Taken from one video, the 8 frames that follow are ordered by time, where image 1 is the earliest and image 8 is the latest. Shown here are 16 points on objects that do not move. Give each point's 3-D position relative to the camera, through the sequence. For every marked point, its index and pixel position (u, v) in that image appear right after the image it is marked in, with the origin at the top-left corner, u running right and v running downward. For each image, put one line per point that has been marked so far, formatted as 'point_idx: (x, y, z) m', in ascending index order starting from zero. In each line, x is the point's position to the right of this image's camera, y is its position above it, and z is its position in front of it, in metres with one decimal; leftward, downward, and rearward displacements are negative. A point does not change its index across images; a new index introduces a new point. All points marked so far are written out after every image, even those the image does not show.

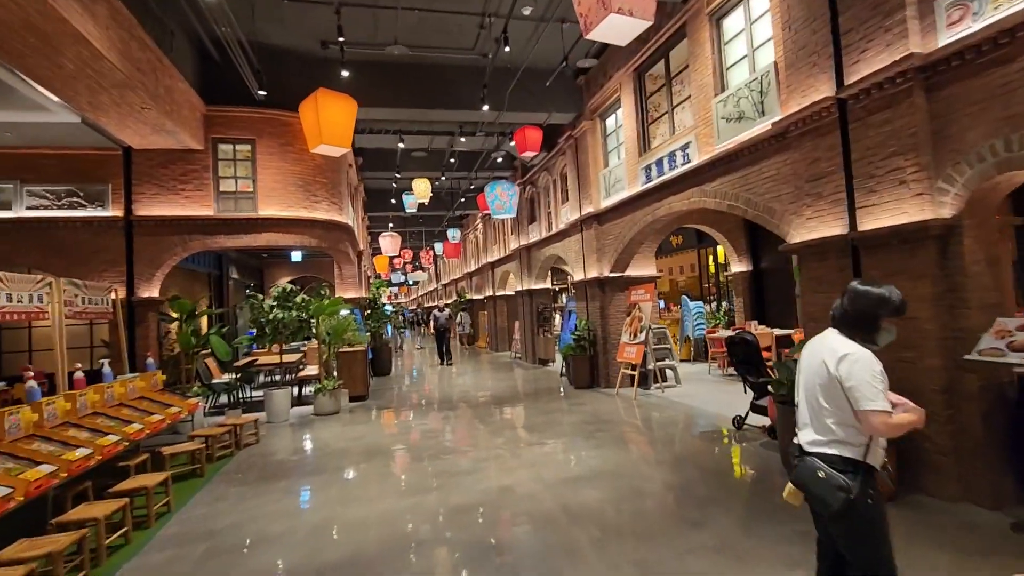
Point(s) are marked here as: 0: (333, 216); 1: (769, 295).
0: (-3.0, +1.2, +8.7) m
1: (+5.0, -0.1, +10.3) m
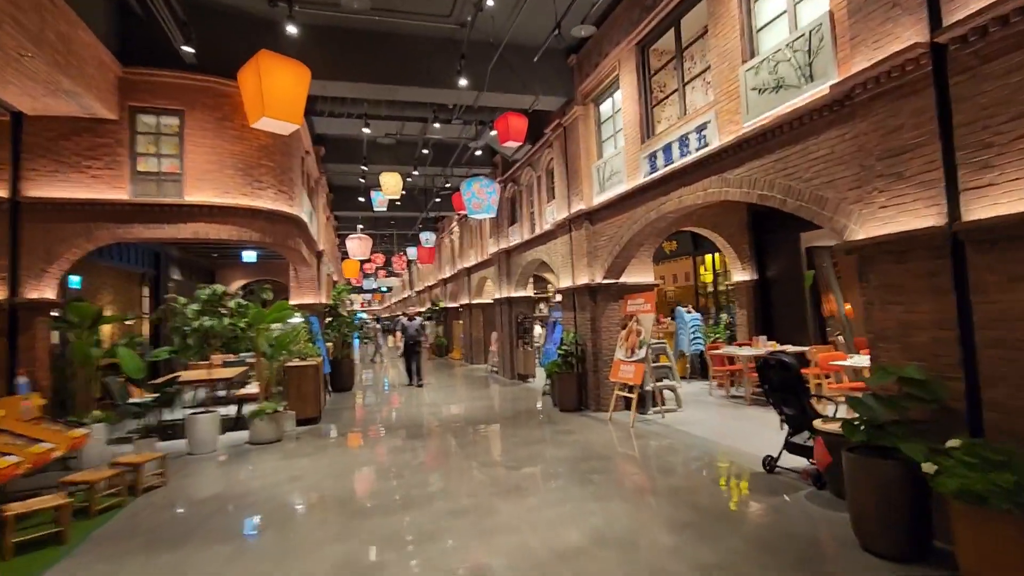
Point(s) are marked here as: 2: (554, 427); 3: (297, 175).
0: (-3.2, +1.1, +7.3) m
1: (+4.6, -0.3, +9.3) m
2: (+0.6, -1.9, +7.4) m
3: (-3.3, +1.7, +8.0) m
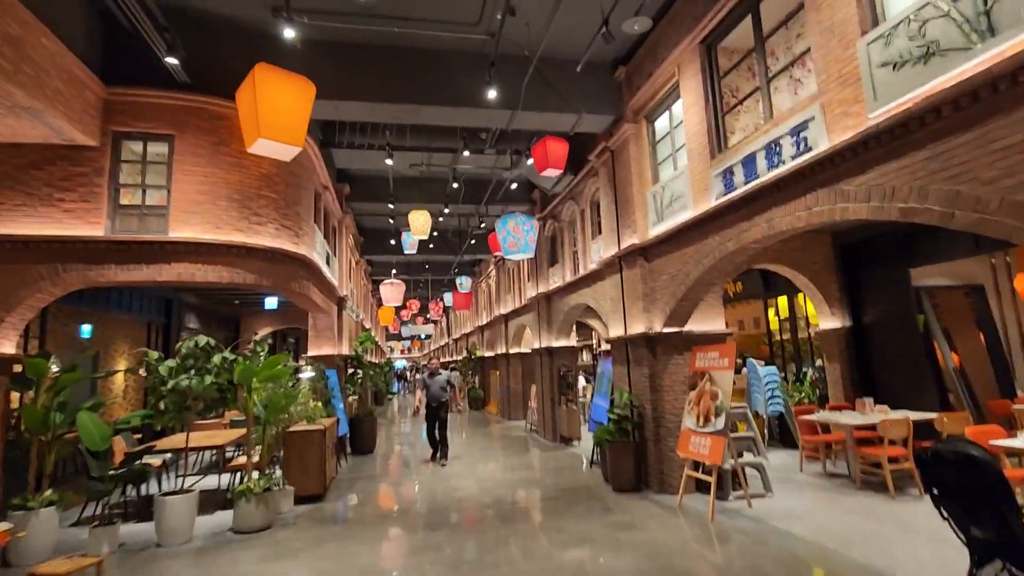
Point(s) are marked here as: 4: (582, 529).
0: (-2.8, +0.5, +6.4) m
1: (+5.2, -1.1, +7.6) m
2: (+1.0, -2.5, +5.8) m
3: (-2.8, +1.1, +7.1) m
4: (+0.7, -2.5, +5.4) m
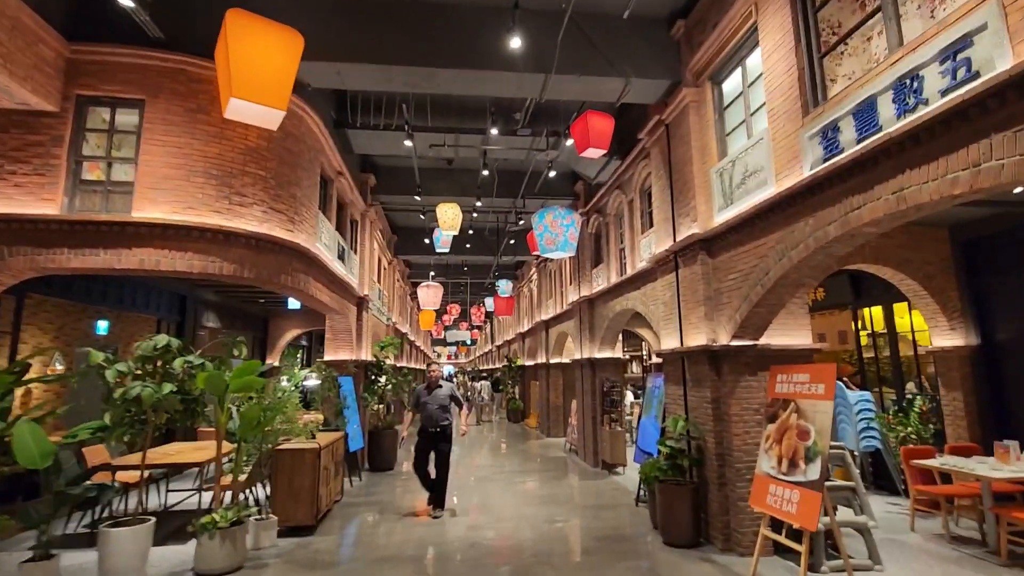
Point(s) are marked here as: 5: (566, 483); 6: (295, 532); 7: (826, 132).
0: (-2.5, +0.6, +5.4) m
1: (+5.6, -1.1, +5.9) m
2: (+1.2, -2.5, +4.5) m
3: (-2.4, +1.1, +6.2) m
4: (+0.9, -2.5, +4.1) m
5: (+0.9, -3.3, +8.8) m
6: (-2.4, -2.7, +5.8) m
7: (+2.3, +1.1, +3.8) m
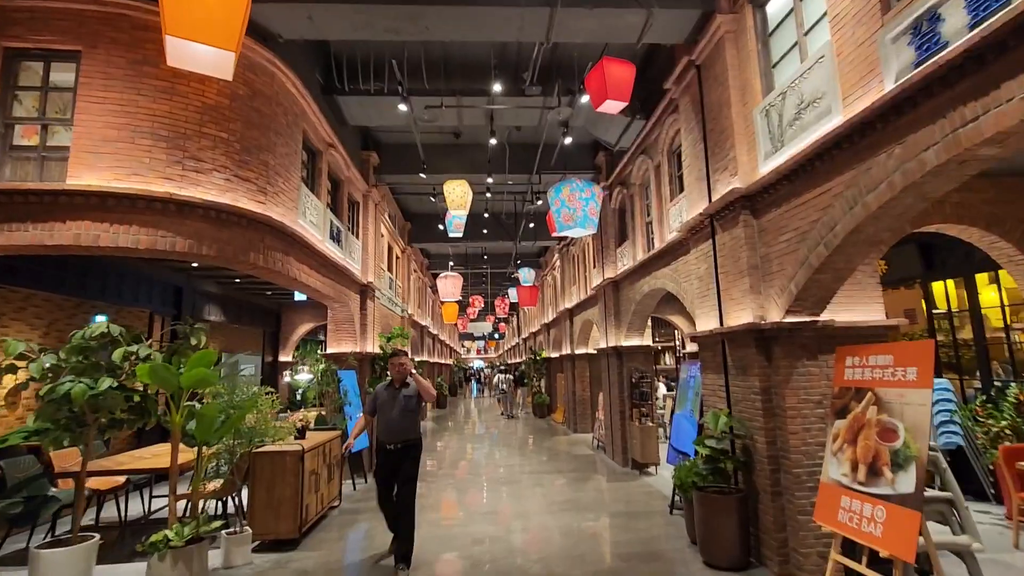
0: (-2.5, +0.8, +4.7) m
1: (+5.6, -0.8, +4.7) m
2: (+1.2, -2.2, +3.6) m
3: (-2.4, +1.3, +5.5) m
4: (+0.9, -2.2, +3.2) m
5: (+1.2, -3.0, +7.9) m
6: (-2.3, -2.5, +5.1) m
7: (+2.2, +1.4, +2.8) m
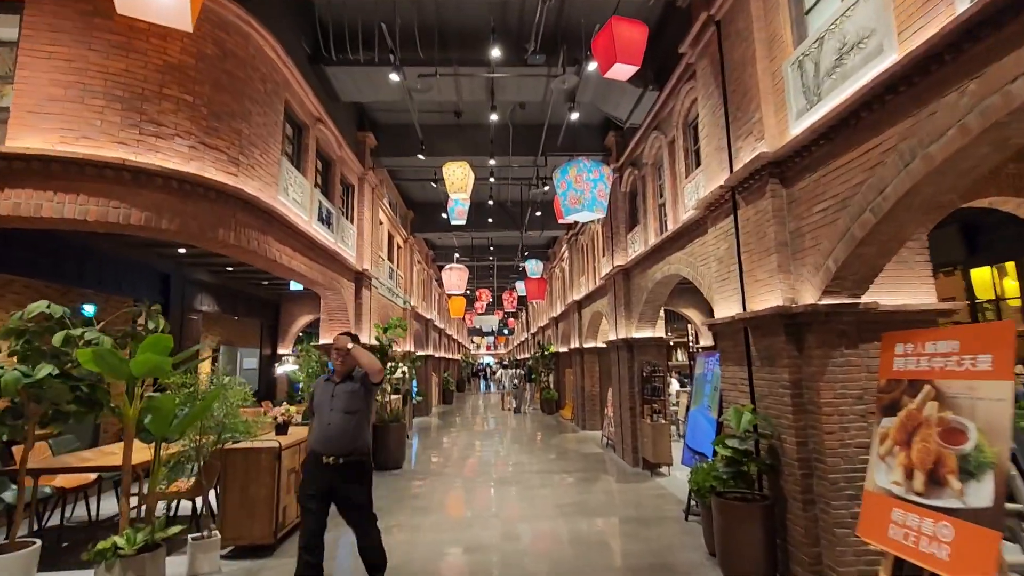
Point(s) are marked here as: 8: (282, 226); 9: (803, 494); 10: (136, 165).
0: (-2.5, +0.9, +4.2) m
1: (+5.6, -0.6, +4.1) m
2: (+1.2, -2.1, +3.1) m
3: (-2.4, +1.5, +5.0) m
4: (+0.8, -2.1, +2.7) m
5: (+1.2, -2.8, +7.4) m
6: (-2.3, -2.3, +4.6) m
7: (+2.1, +1.6, +2.3) m
8: (-2.4, +0.6, +5.4) m
9: (+2.0, -1.4, +3.6) m
10: (-2.7, +0.9, +3.8) m
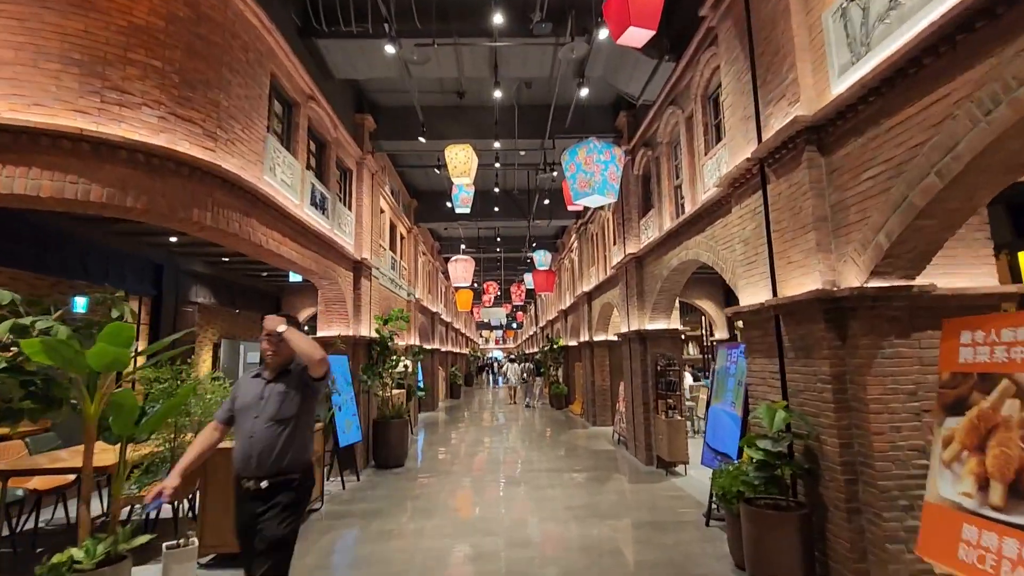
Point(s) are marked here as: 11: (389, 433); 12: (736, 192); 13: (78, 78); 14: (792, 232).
0: (-2.5, +1.1, +3.9) m
1: (+5.6, -0.5, +3.6) m
2: (+1.2, -2.0, +2.6) m
3: (-2.4, +1.6, +4.6) m
4: (+0.8, -2.0, +2.3) m
5: (+1.3, -2.6, +7.0) m
6: (-2.2, -2.2, +4.3) m
7: (+2.1, +1.7, +1.8) m
8: (-2.3, +0.8, +5.0) m
9: (+2.0, -1.3, +3.2) m
10: (-2.7, +1.0, +3.5) m
11: (-1.9, -2.2, +8.1) m
12: (+2.0, +0.8, +4.6) m
13: (-2.9, +1.4, +3.5) m
14: (+2.0, +0.4, +3.7) m
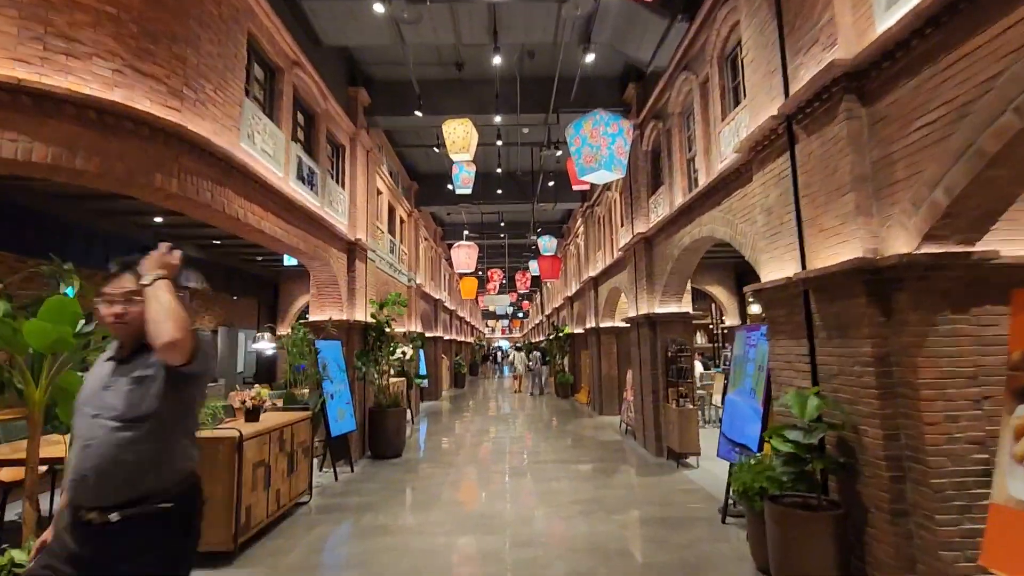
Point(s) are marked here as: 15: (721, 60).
0: (-2.5, +1.2, +3.5) m
1: (+5.6, -0.3, +3.1) m
2: (+1.2, -1.8, +2.3) m
3: (-2.4, +1.8, +4.2) m
4: (+0.8, -1.8, +1.9) m
5: (+1.3, -2.4, +6.6) m
6: (-2.3, -2.0, +3.9) m
7: (+2.1, +1.8, +1.3) m
8: (-2.3, +1.0, +4.6) m
9: (+2.0, -1.1, +2.8) m
10: (-2.7, +1.2, +3.1) m
11: (-1.8, -2.0, +7.7) m
12: (+1.9, +1.0, +4.2) m
13: (-2.9, +1.6, +3.1) m
14: (+1.9, +0.6, +3.3) m
15: (+2.0, +2.2, +5.1) m
